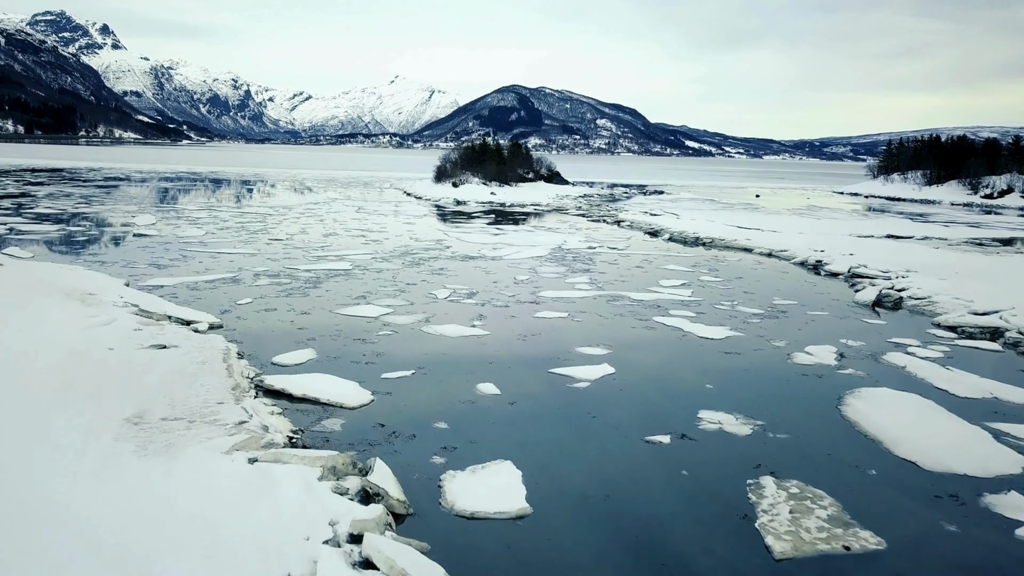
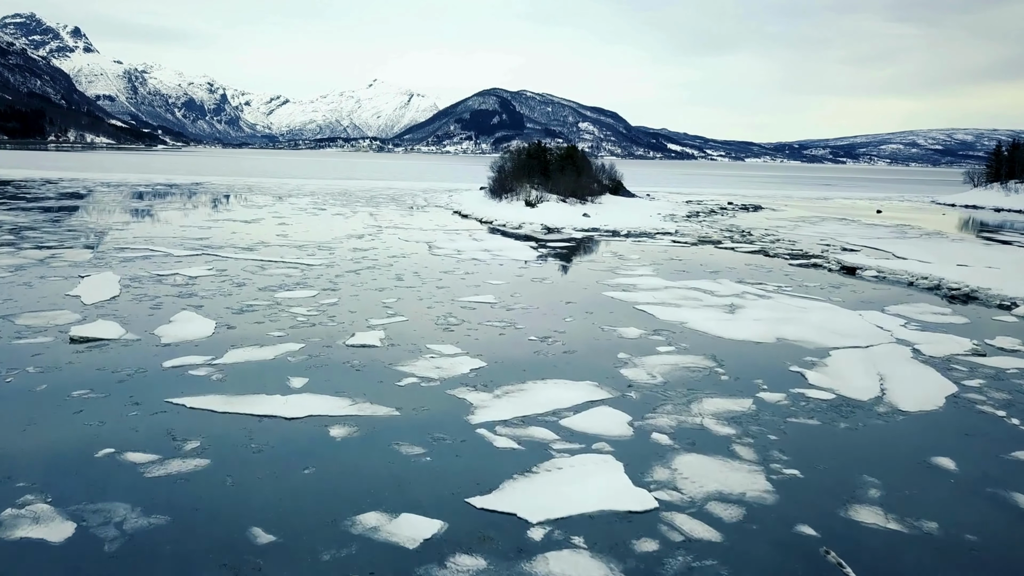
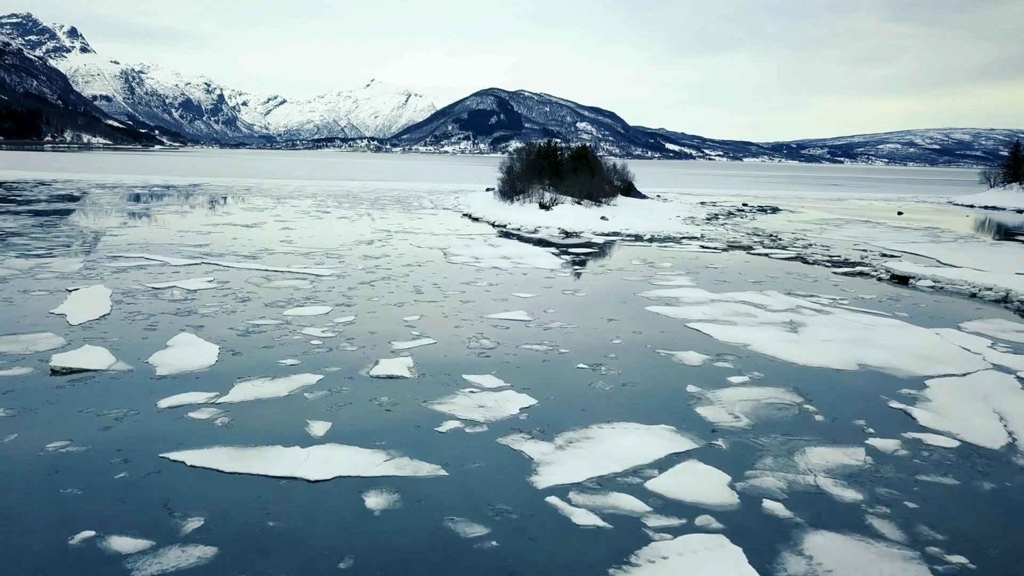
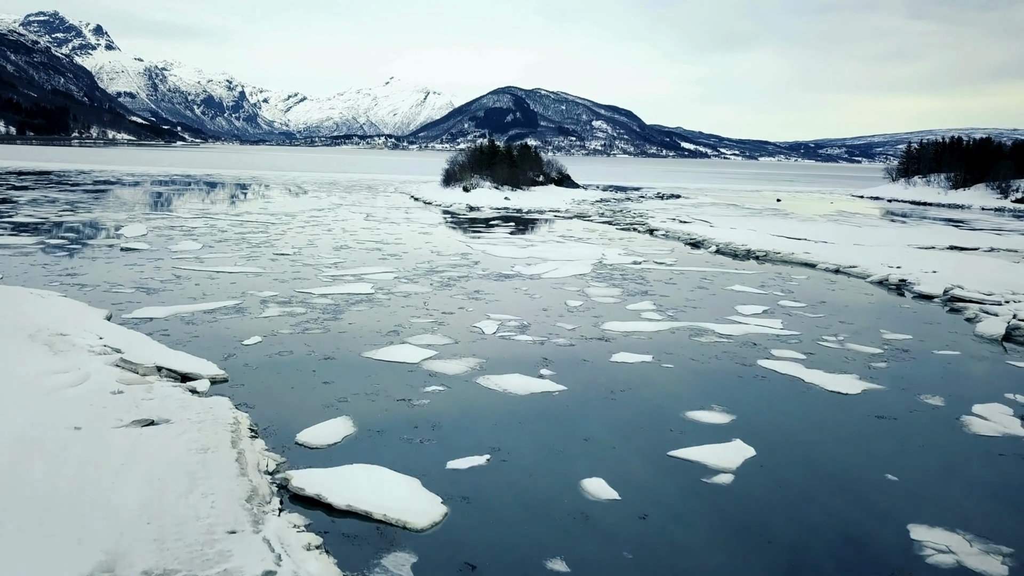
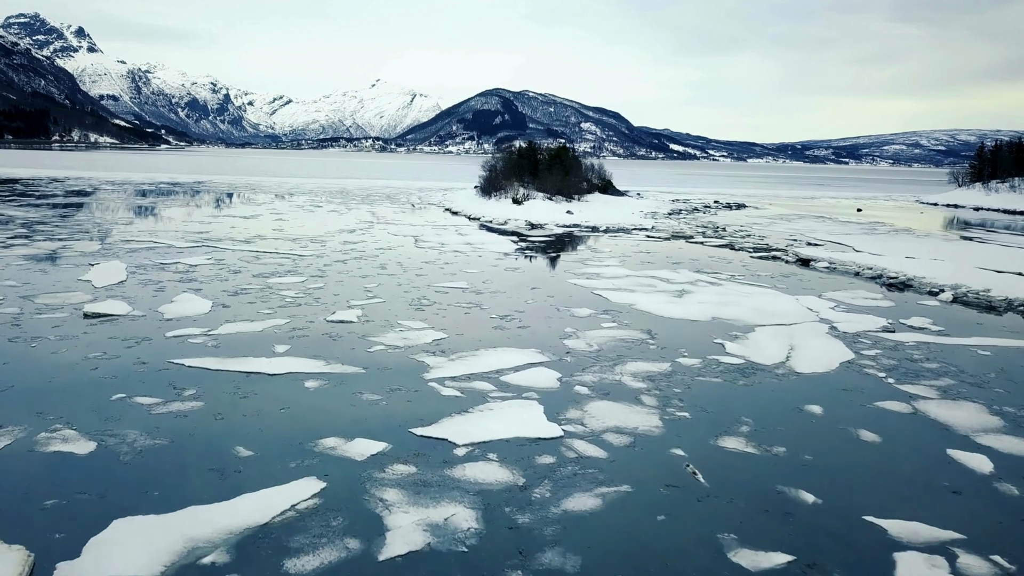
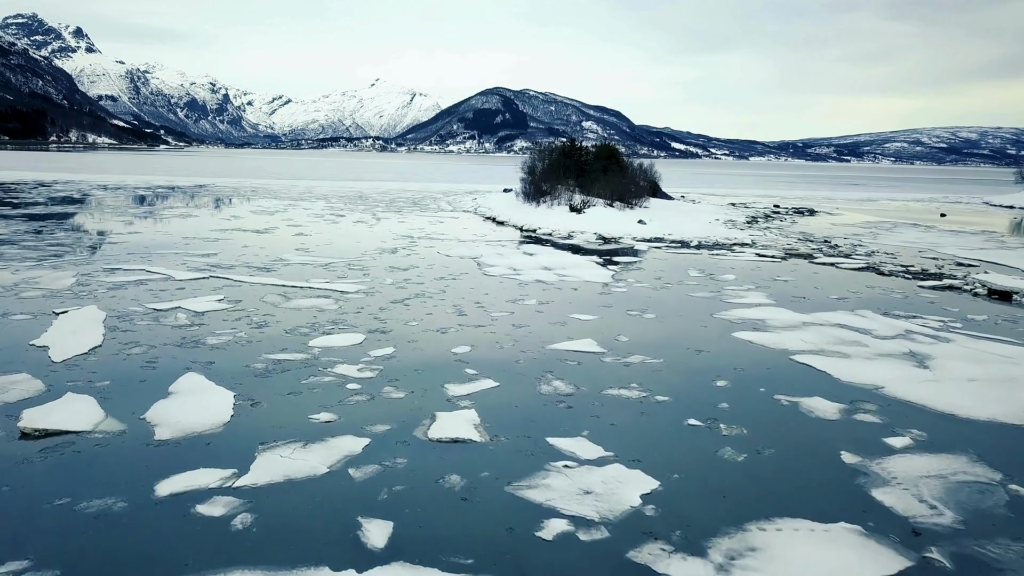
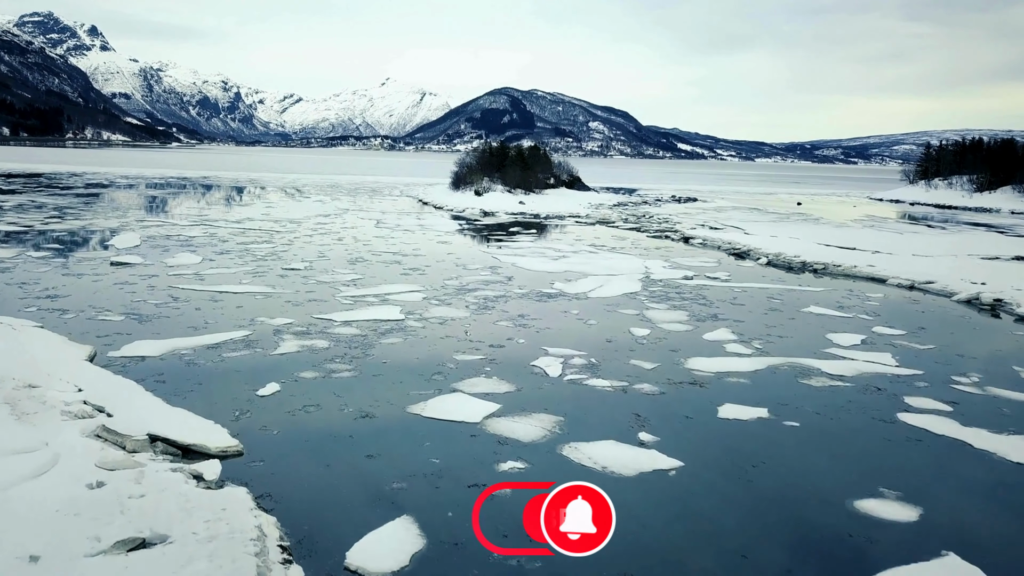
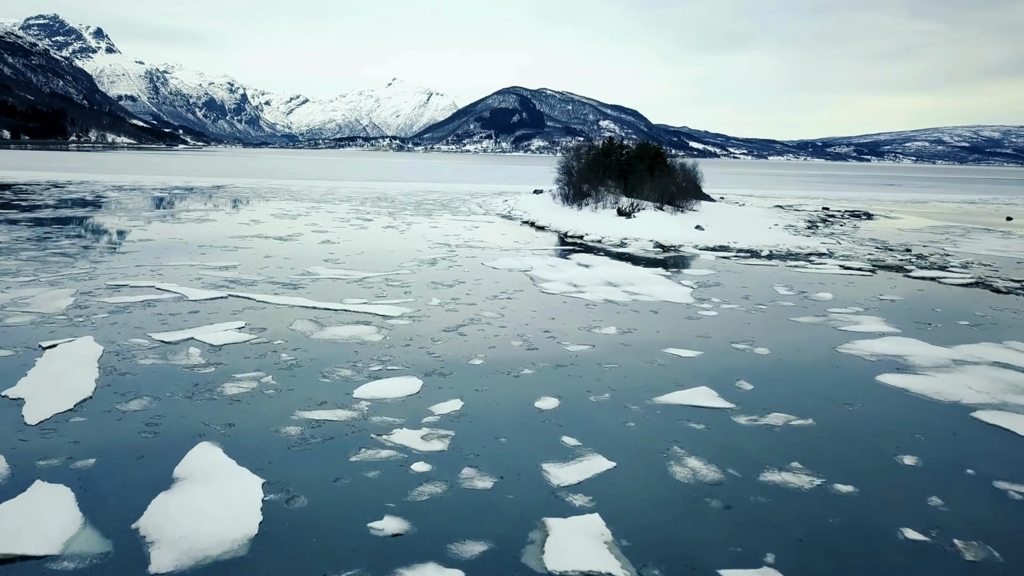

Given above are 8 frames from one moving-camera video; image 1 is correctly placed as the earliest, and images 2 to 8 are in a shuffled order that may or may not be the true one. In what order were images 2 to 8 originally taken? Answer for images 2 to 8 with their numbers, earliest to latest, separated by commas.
4, 7, 5, 2, 3, 6, 8
